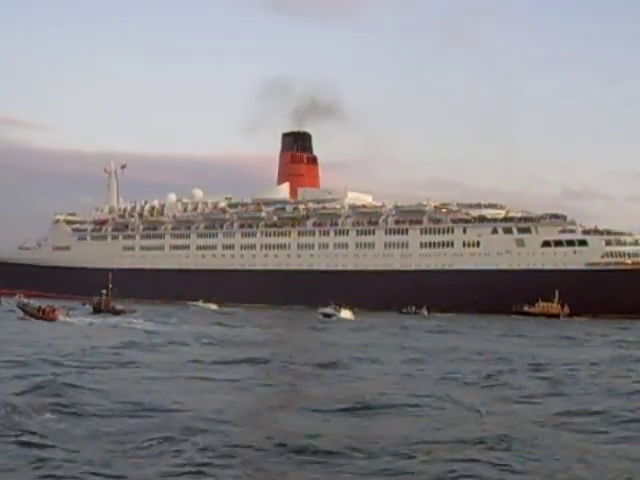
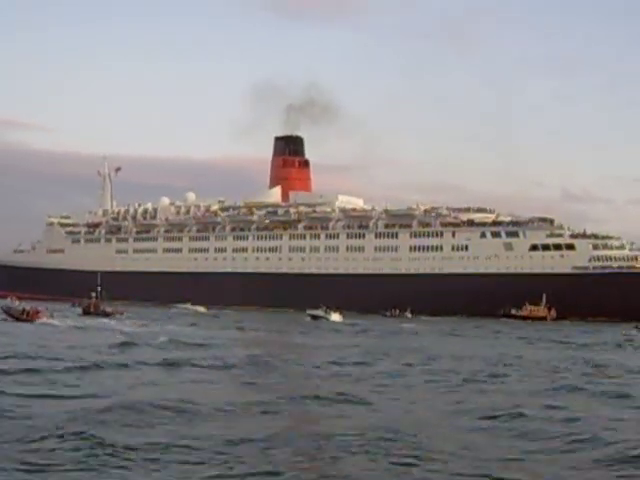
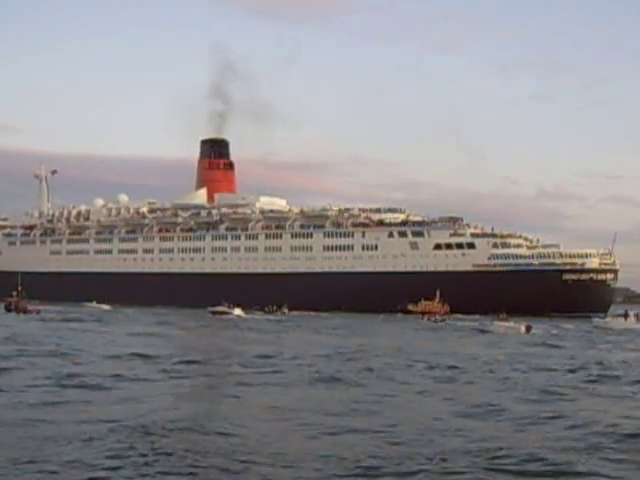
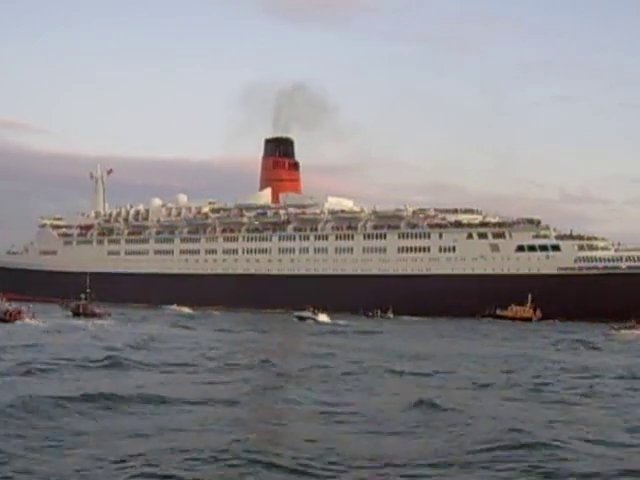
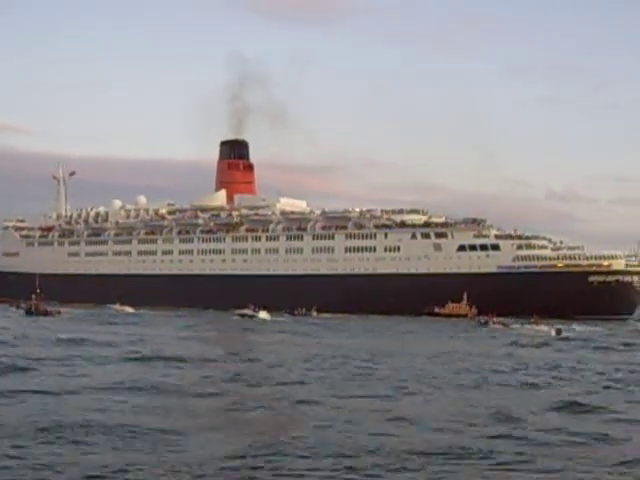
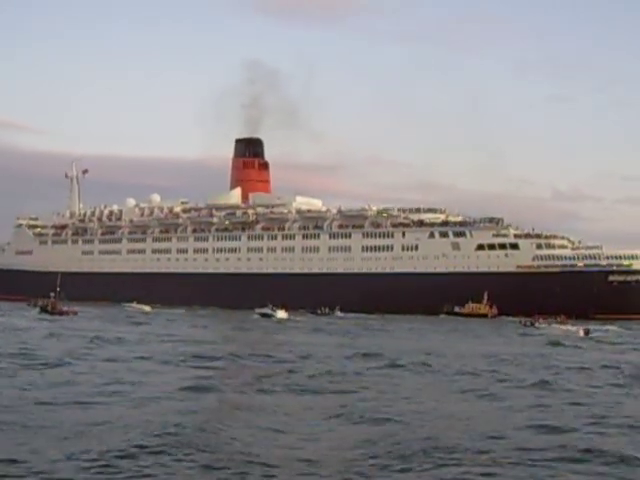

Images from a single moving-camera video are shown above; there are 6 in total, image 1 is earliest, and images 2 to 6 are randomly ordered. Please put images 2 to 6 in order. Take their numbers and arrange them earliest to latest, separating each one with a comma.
2, 4, 6, 5, 3
